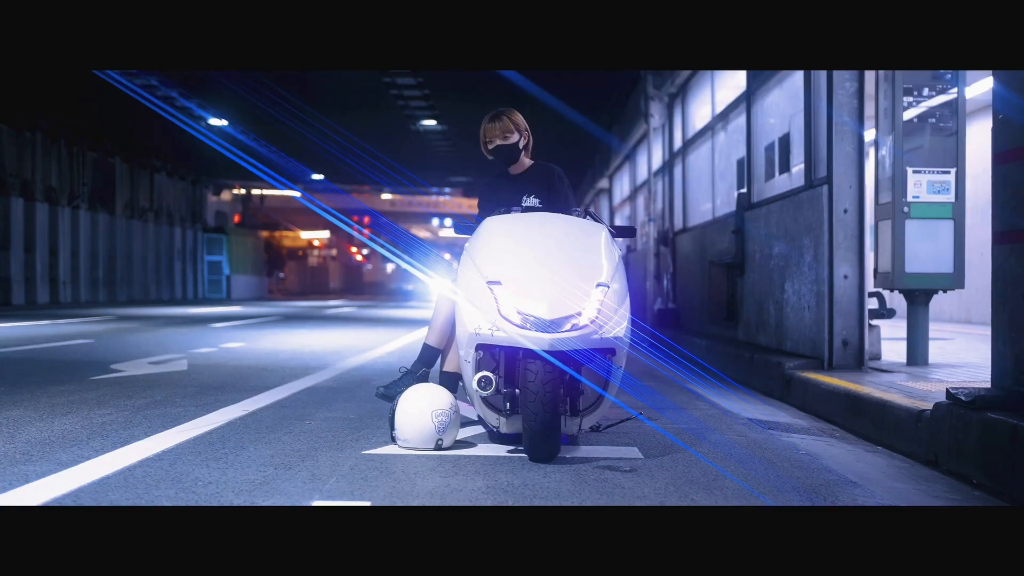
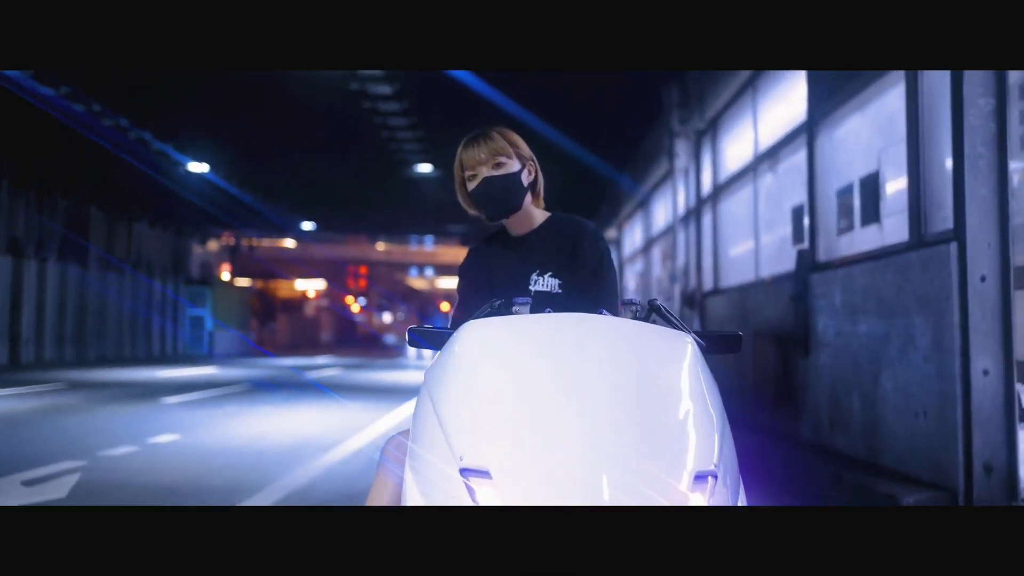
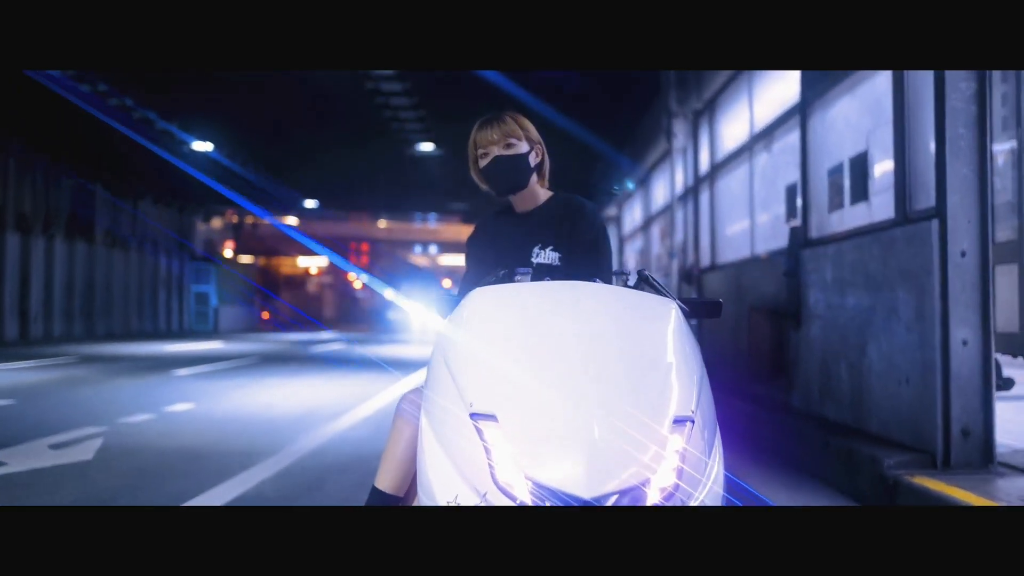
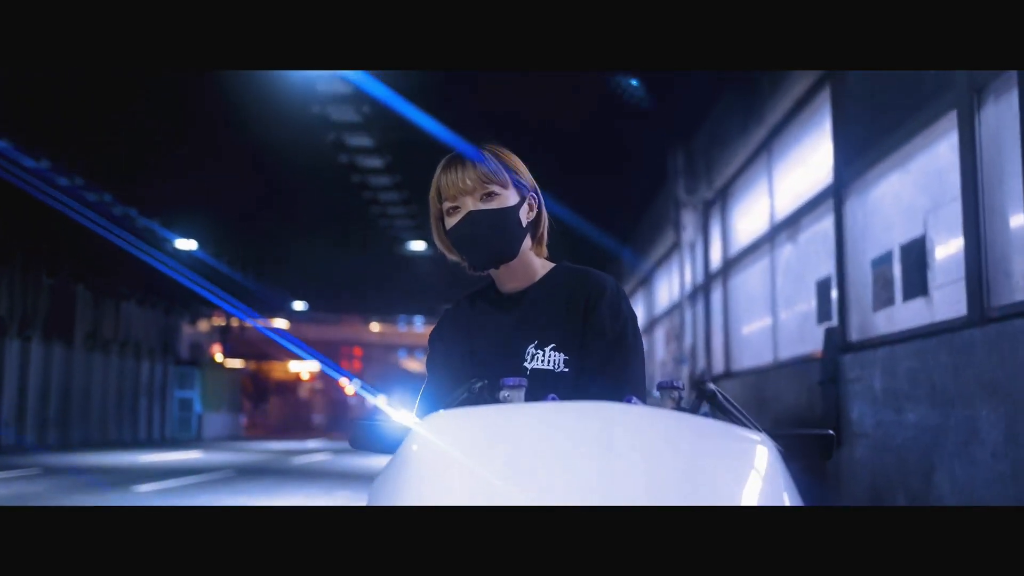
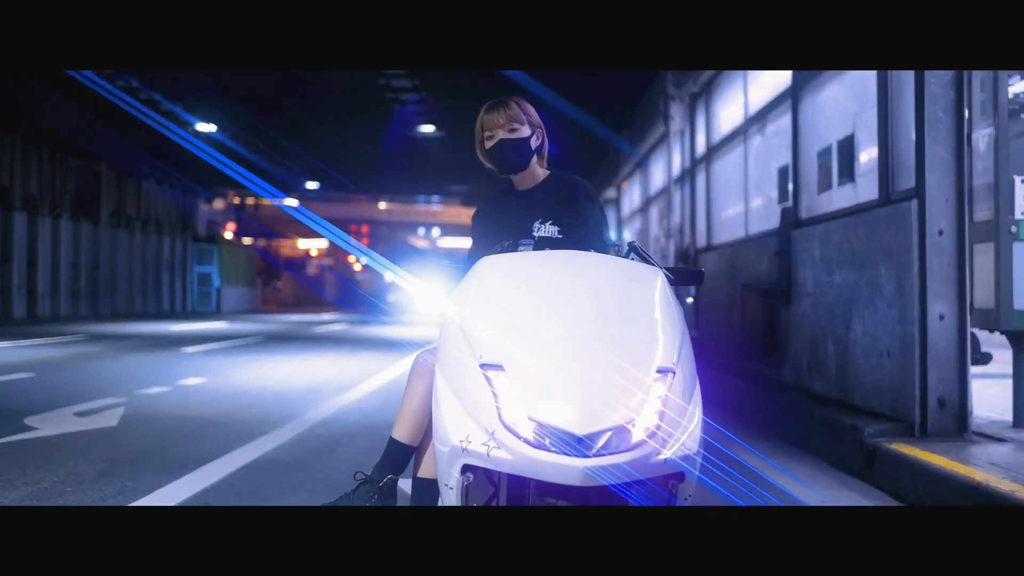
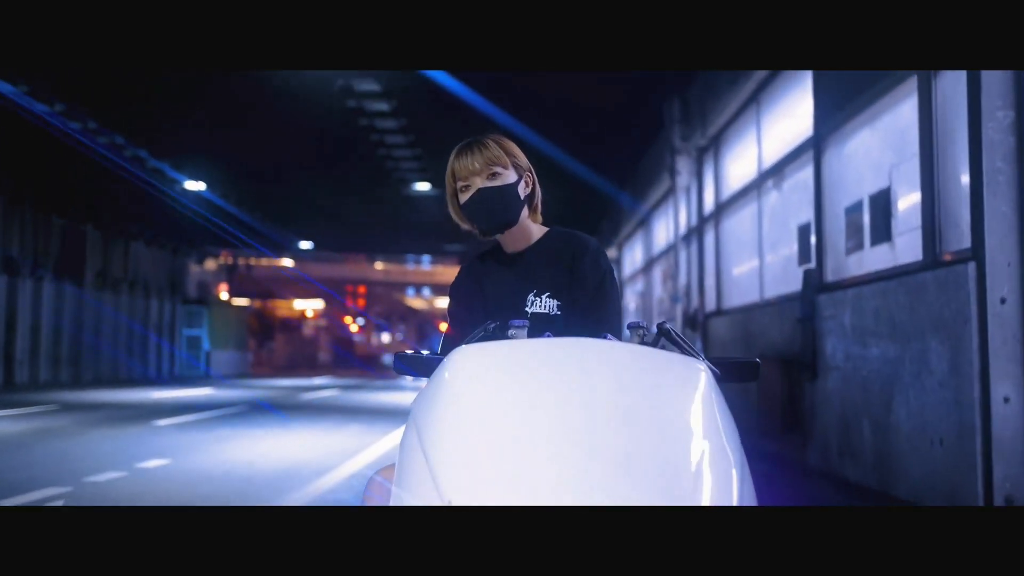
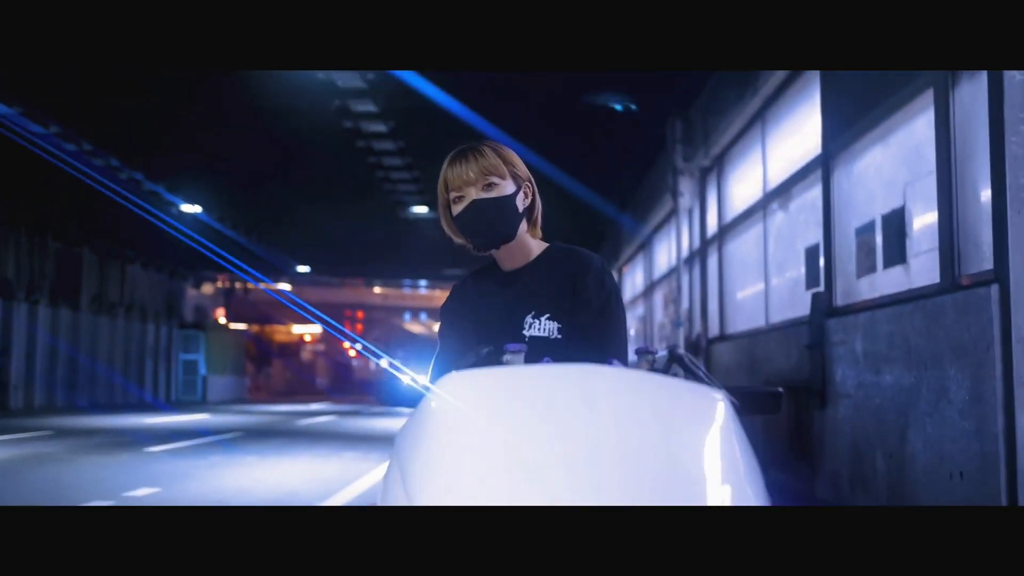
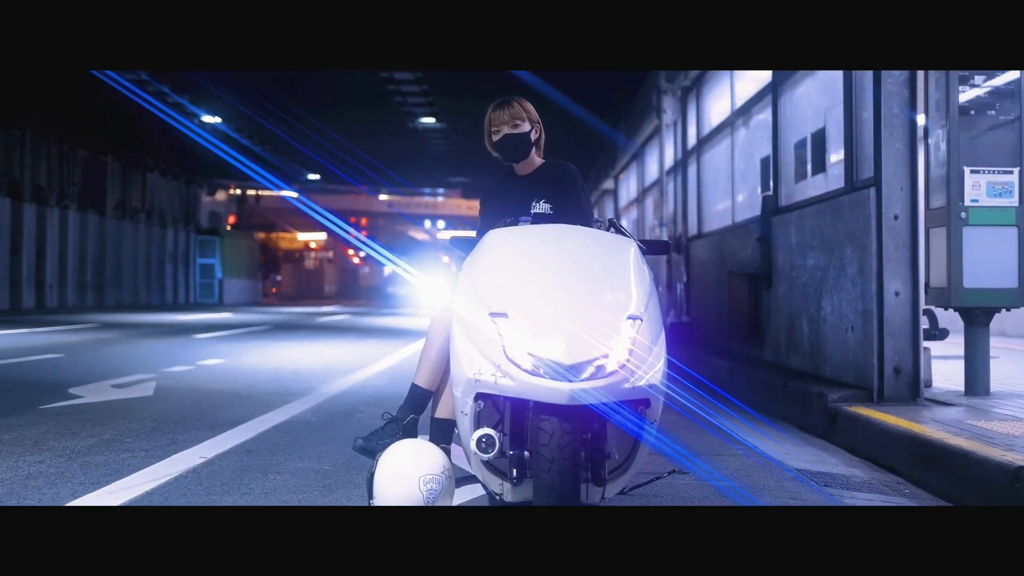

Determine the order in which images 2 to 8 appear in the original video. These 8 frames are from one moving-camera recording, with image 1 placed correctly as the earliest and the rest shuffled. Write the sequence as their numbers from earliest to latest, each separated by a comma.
8, 5, 3, 2, 6, 7, 4
